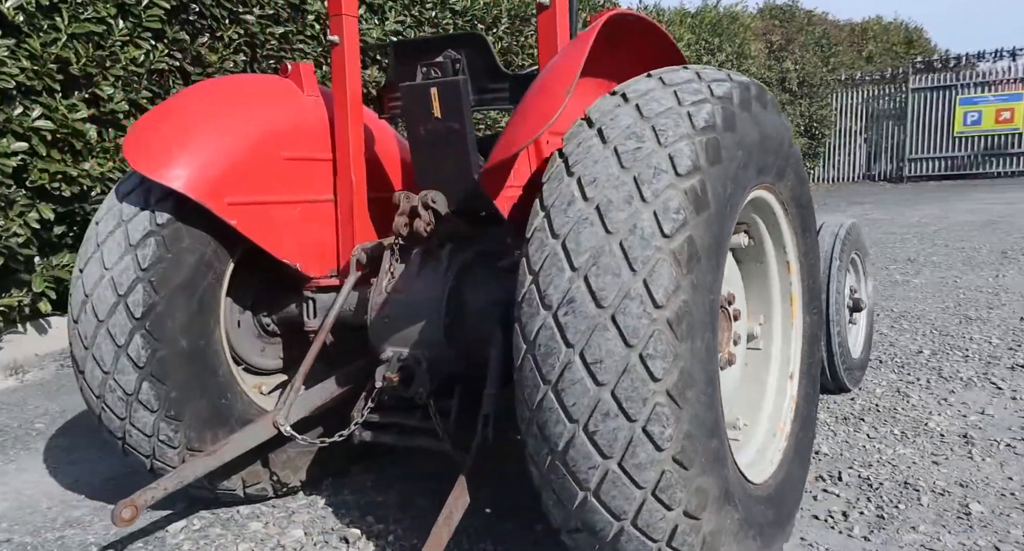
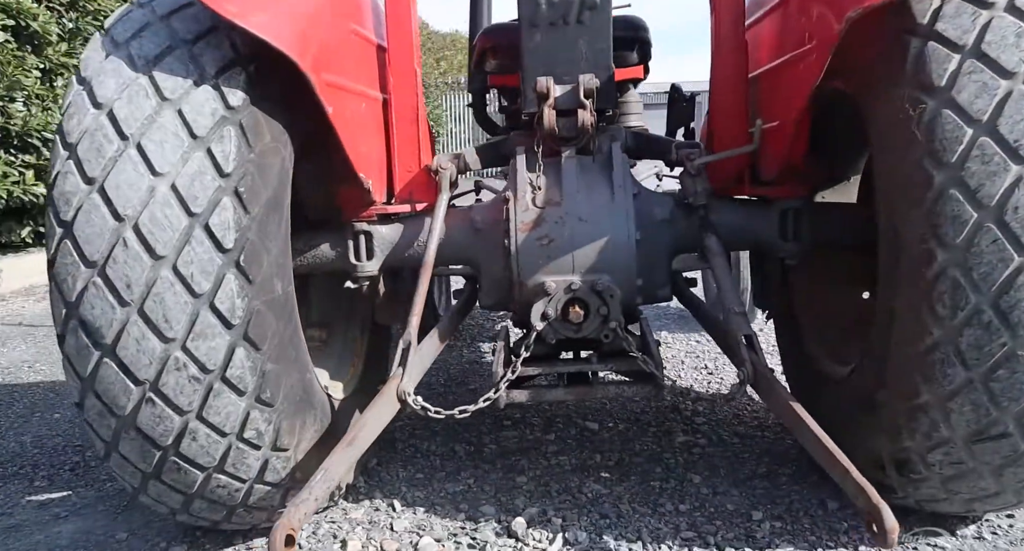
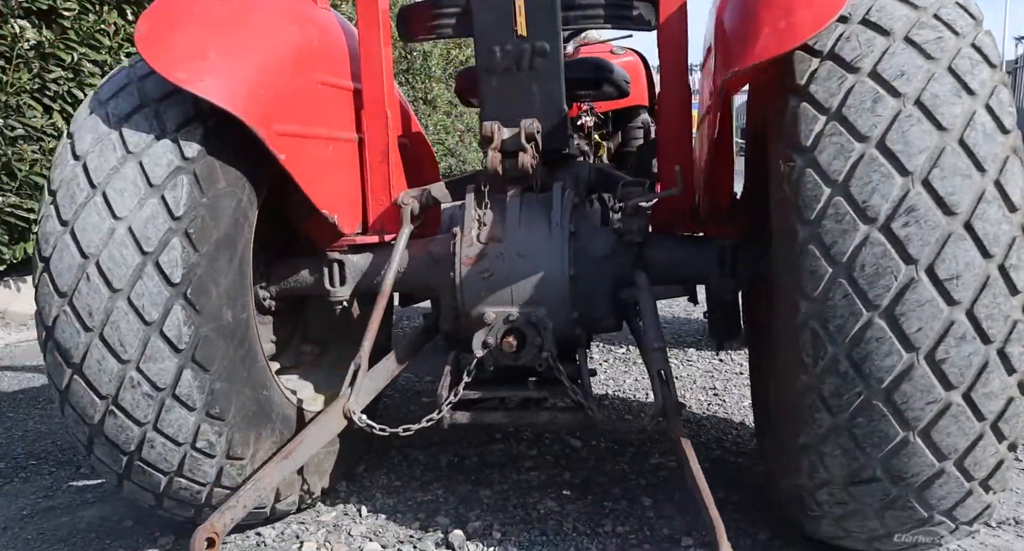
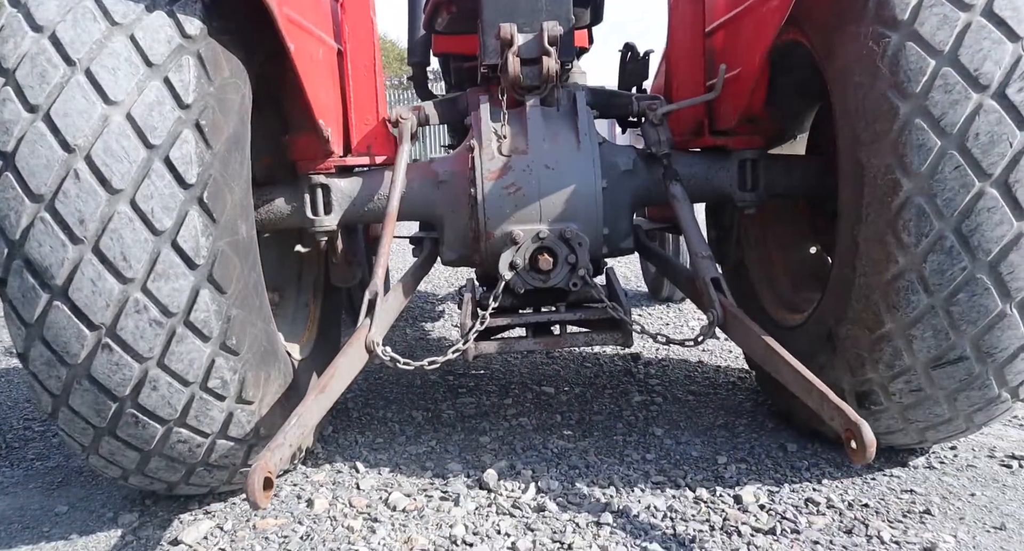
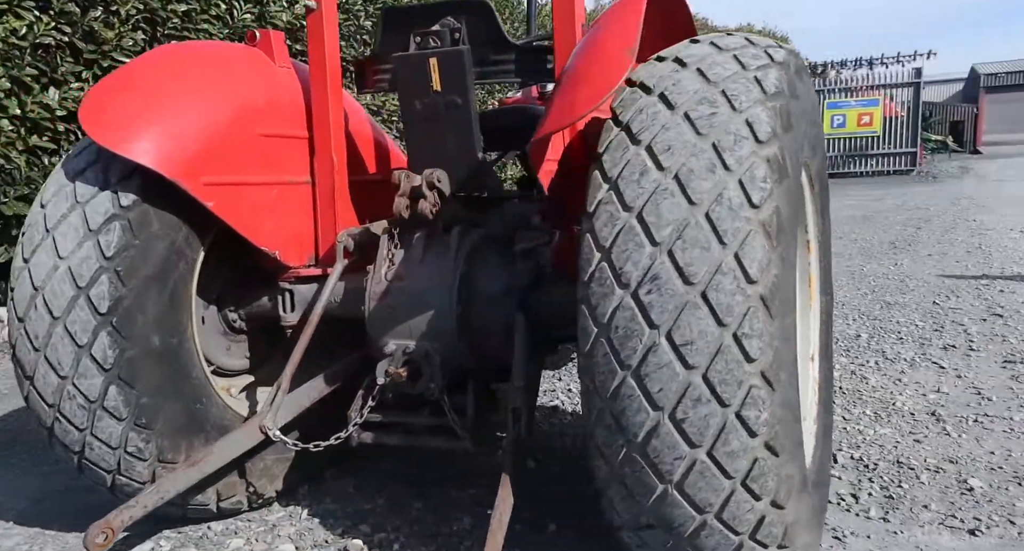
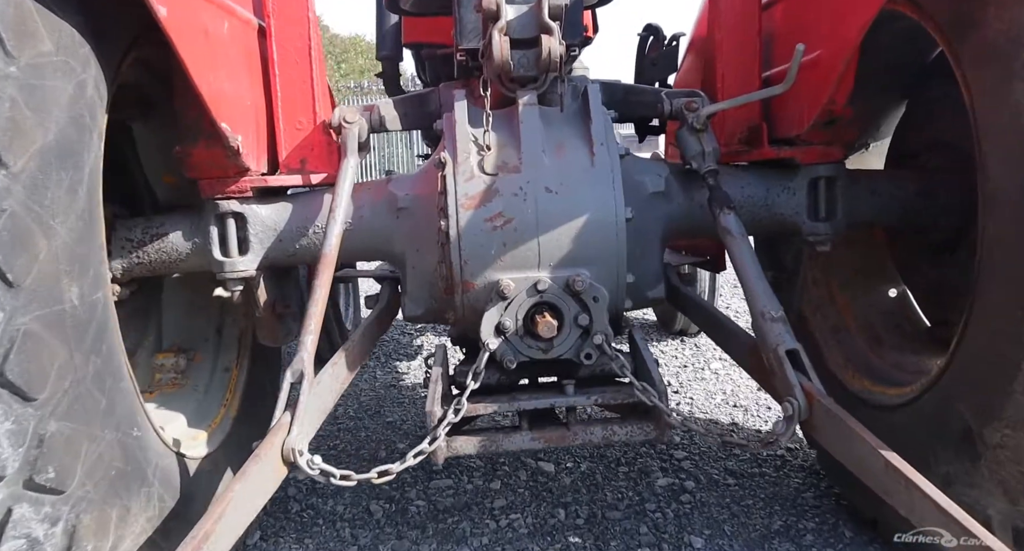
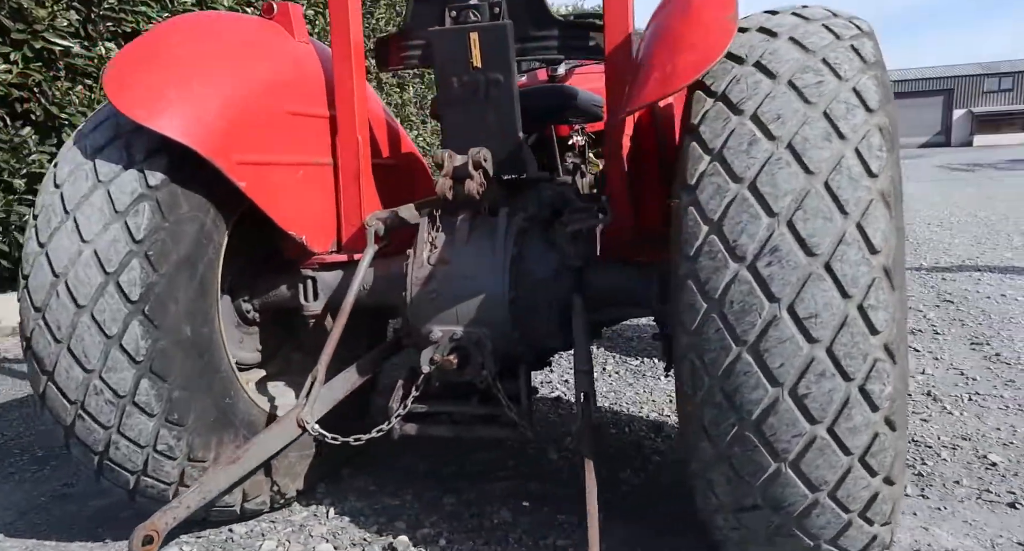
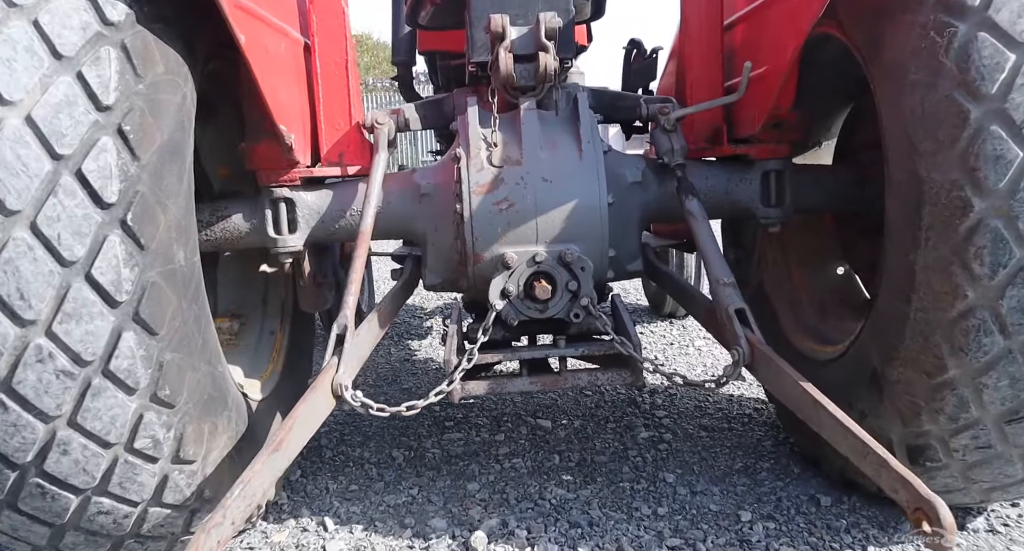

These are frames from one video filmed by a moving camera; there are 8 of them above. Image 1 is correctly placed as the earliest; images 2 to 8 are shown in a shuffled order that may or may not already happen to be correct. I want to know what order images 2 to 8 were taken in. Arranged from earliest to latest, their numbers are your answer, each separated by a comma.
5, 7, 3, 2, 4, 8, 6
